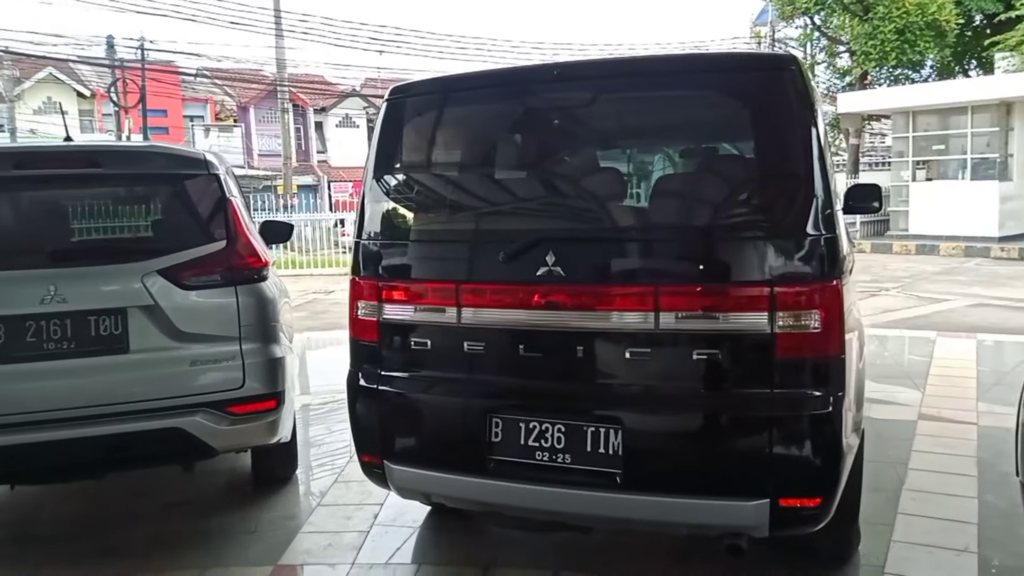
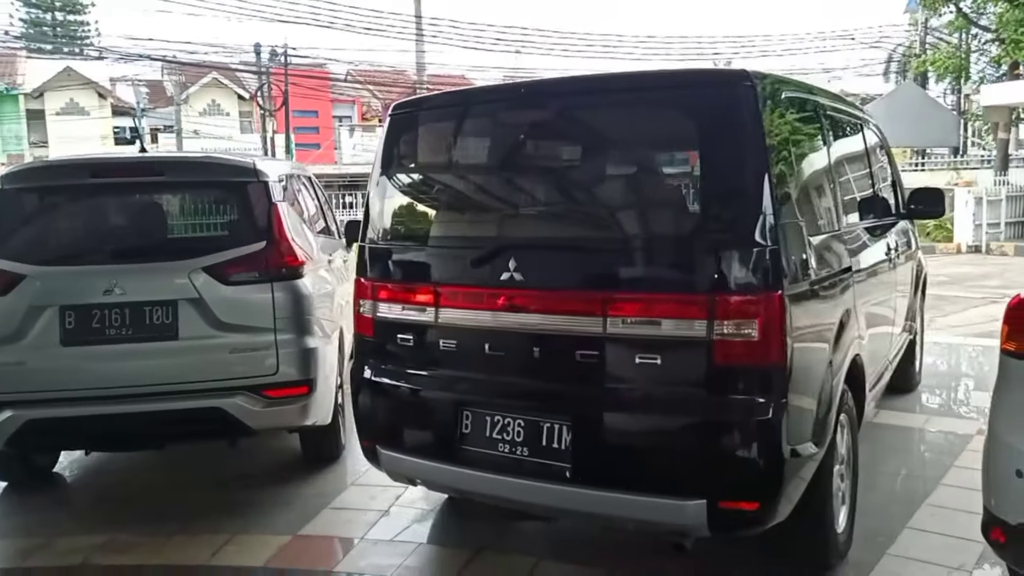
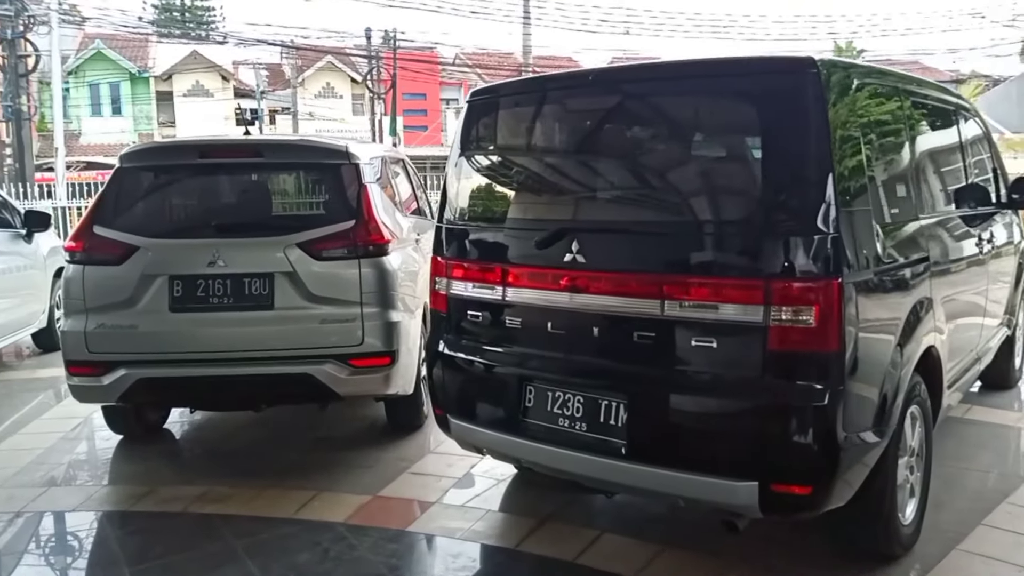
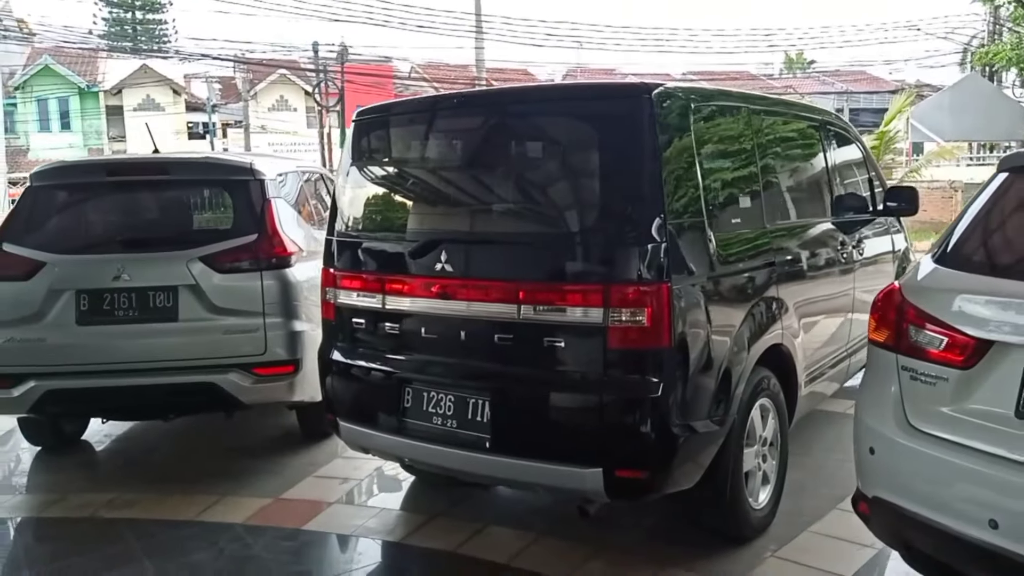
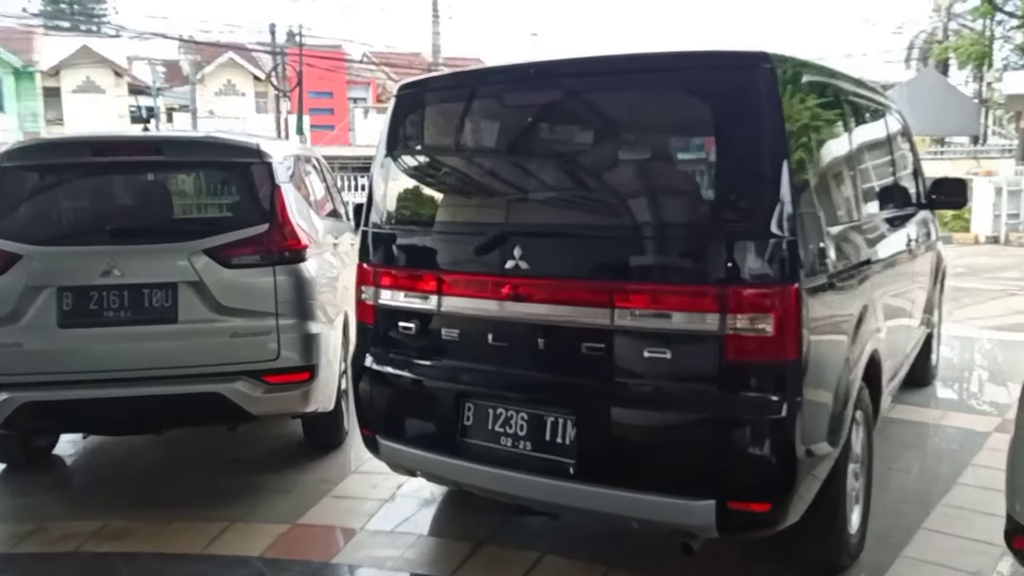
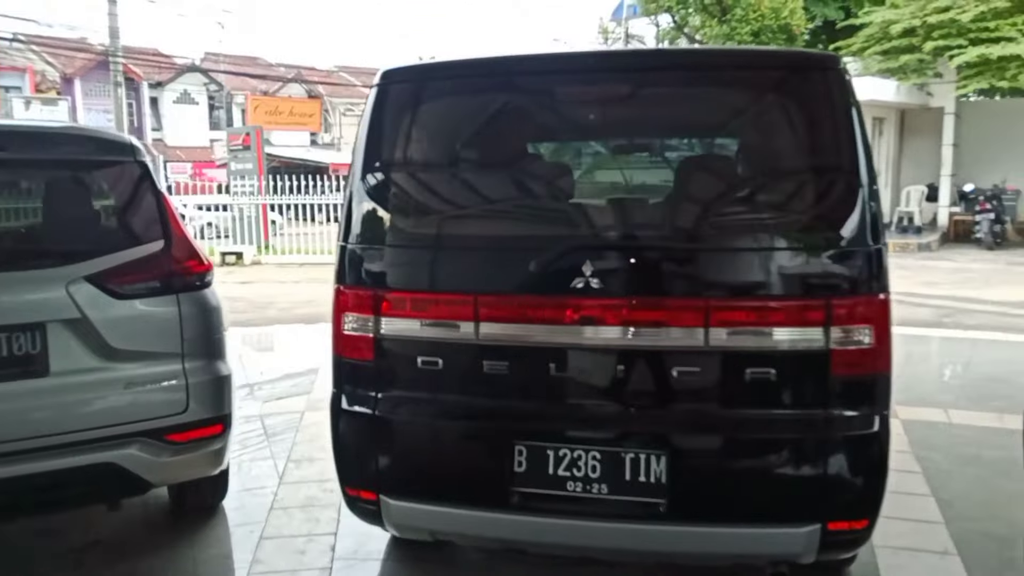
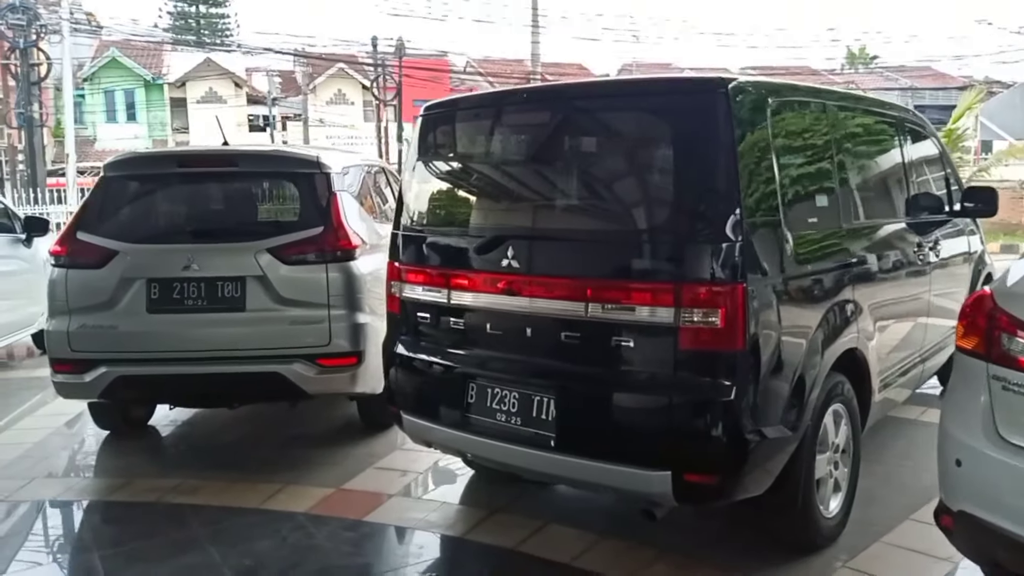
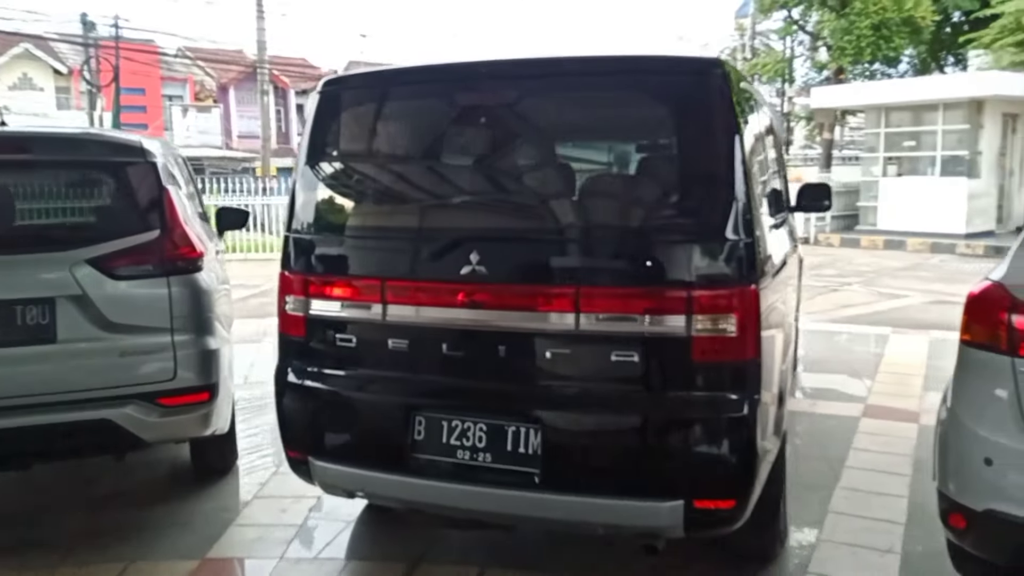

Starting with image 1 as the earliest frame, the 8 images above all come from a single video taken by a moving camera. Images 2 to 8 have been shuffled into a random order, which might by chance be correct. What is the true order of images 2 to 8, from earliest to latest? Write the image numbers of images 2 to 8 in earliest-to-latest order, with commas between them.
2, 4, 7, 3, 5, 8, 6
